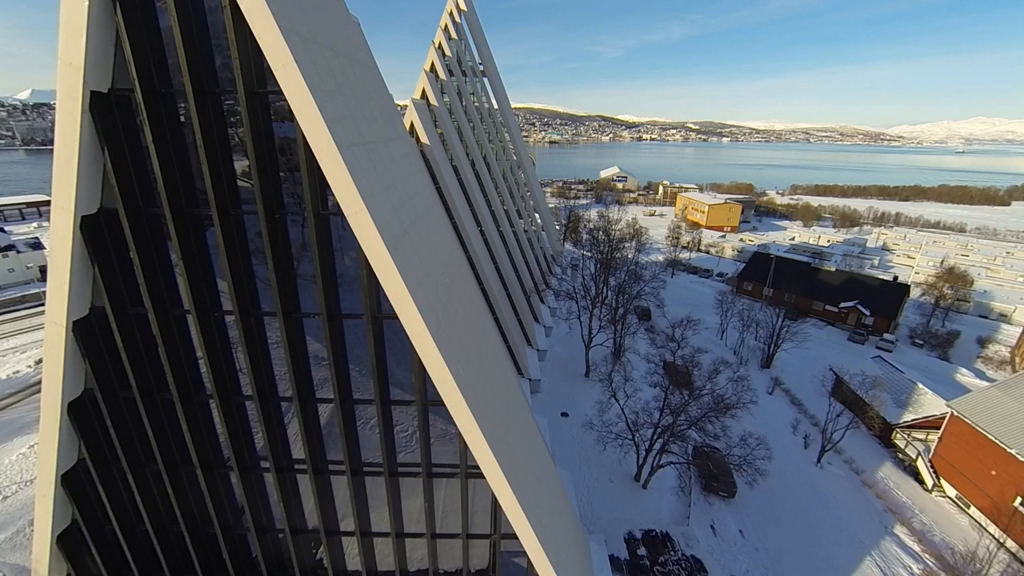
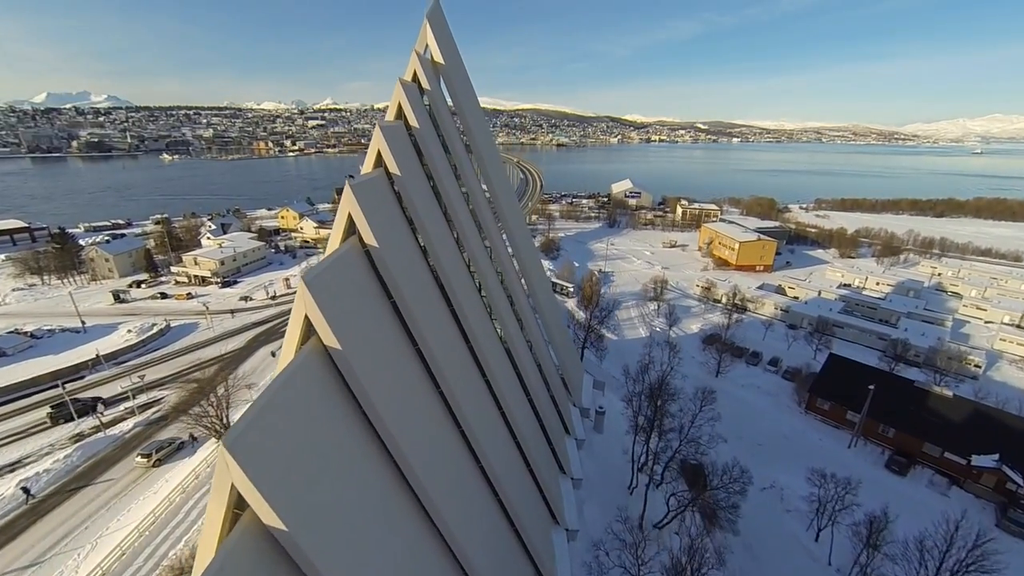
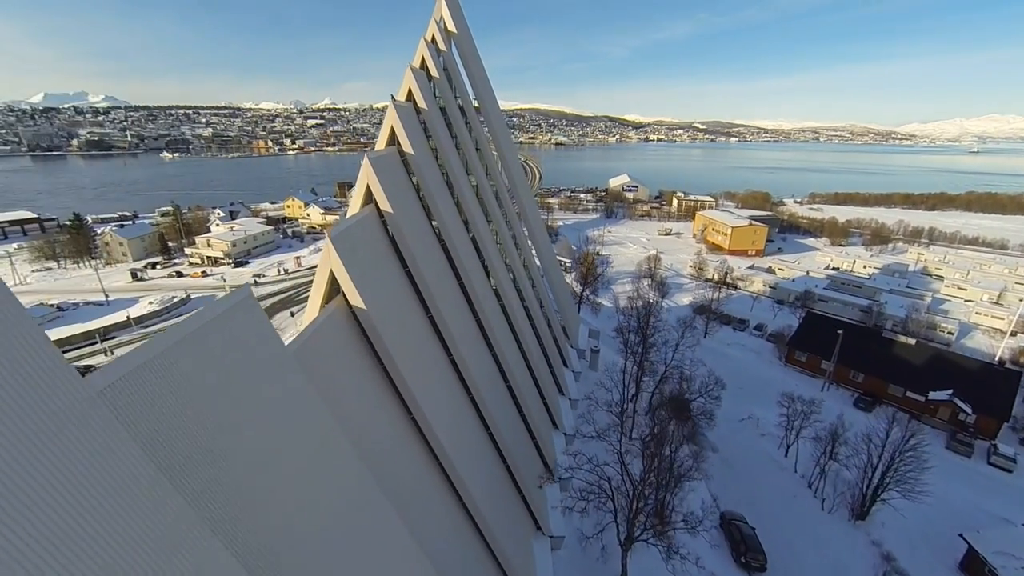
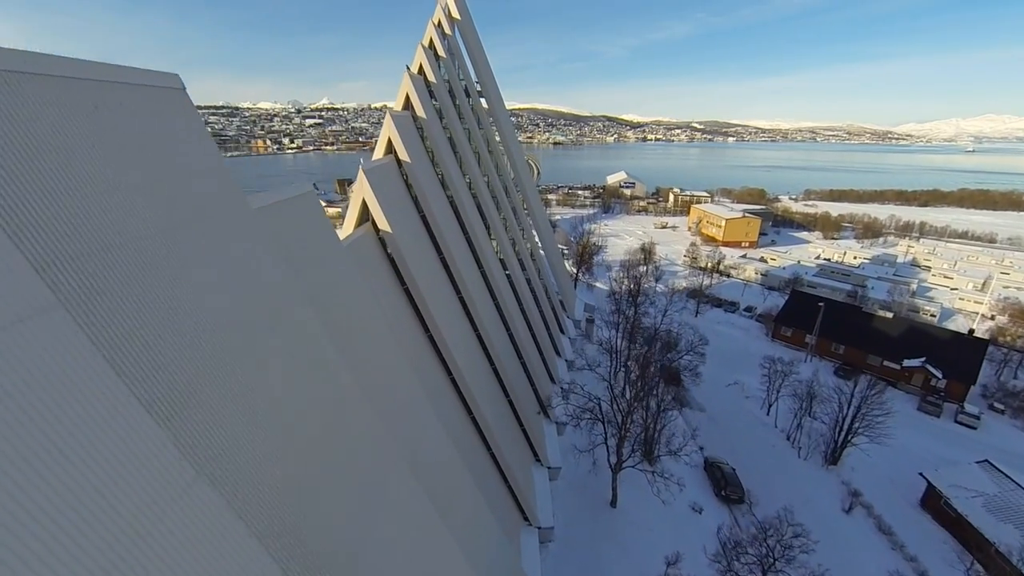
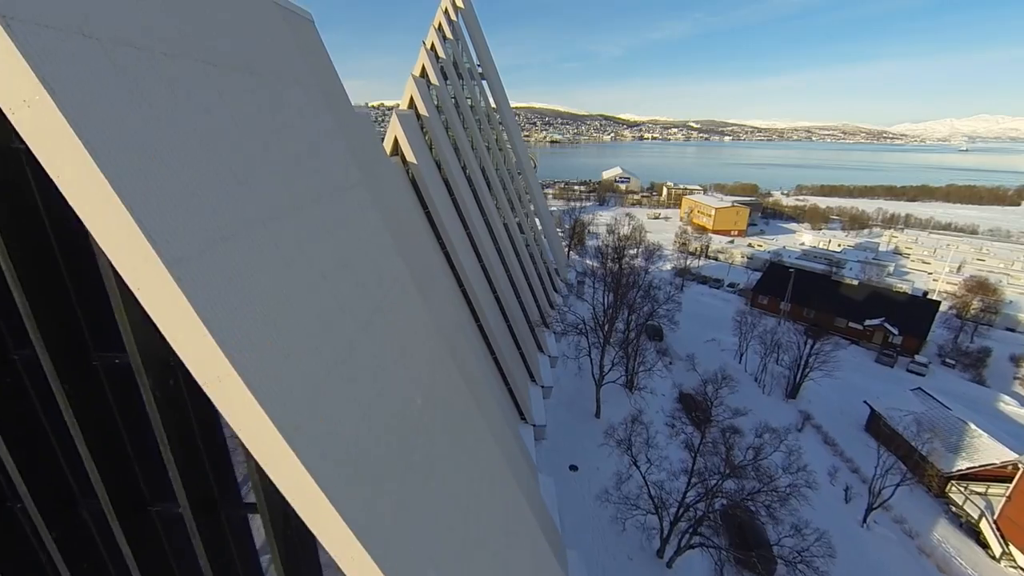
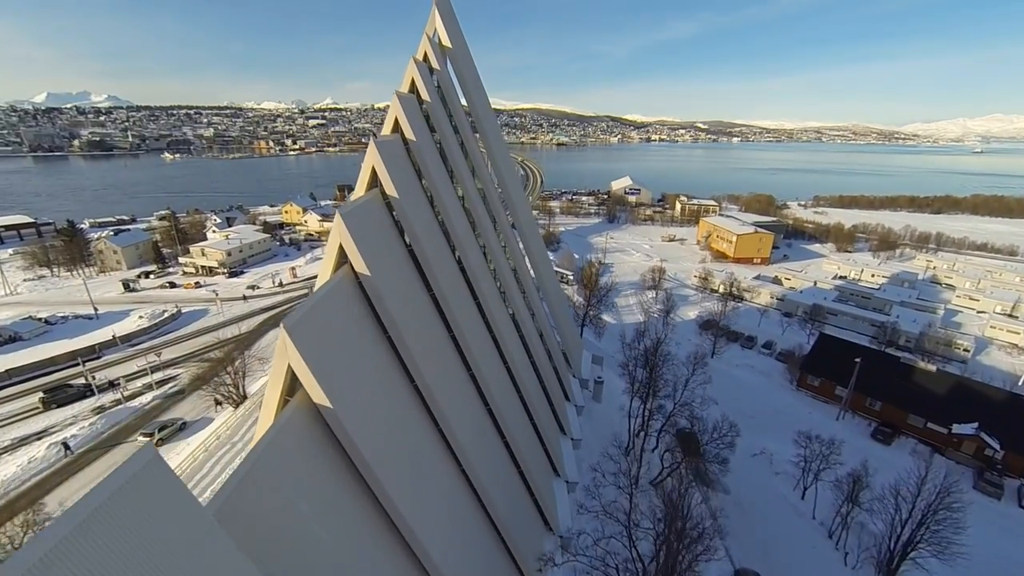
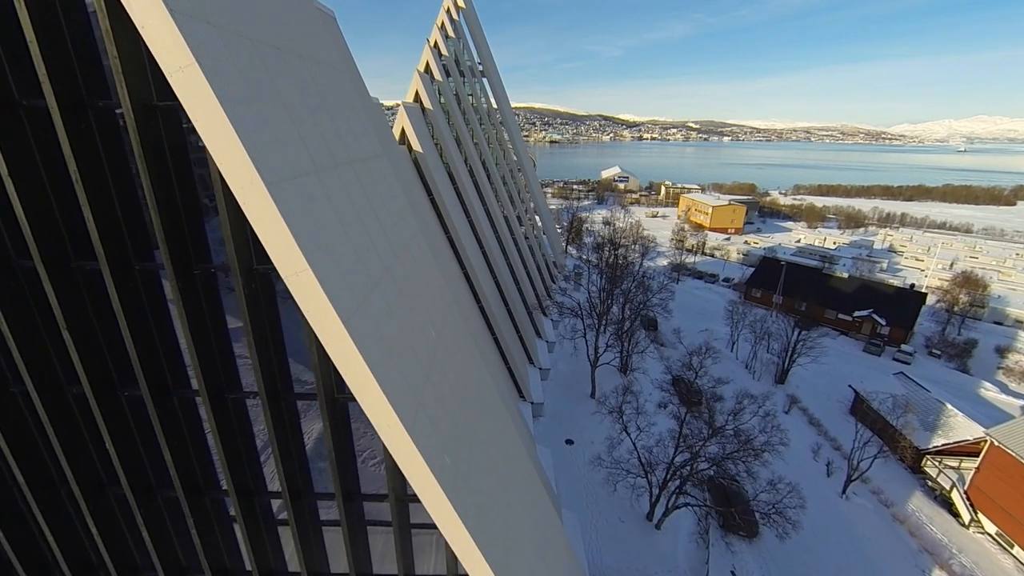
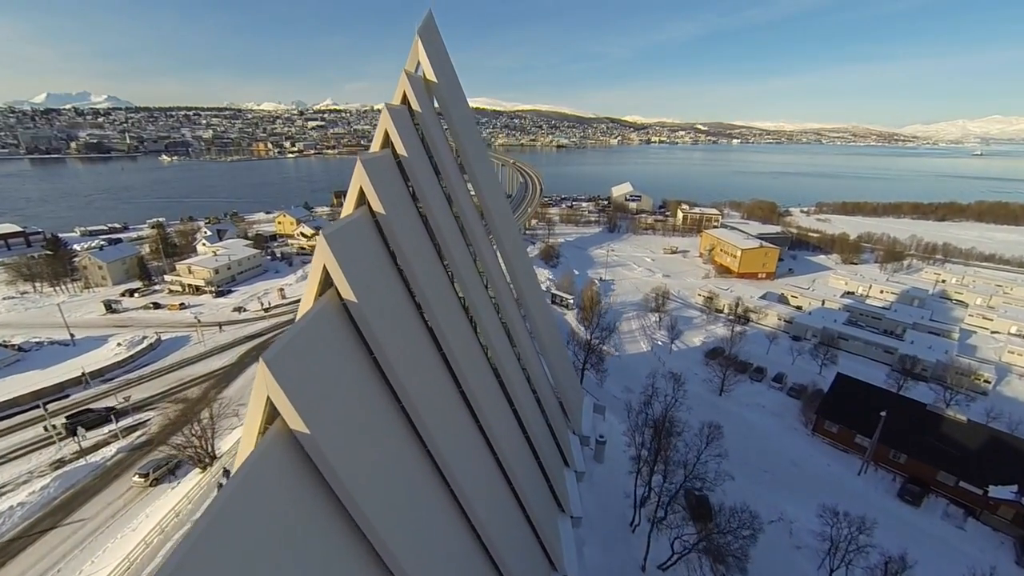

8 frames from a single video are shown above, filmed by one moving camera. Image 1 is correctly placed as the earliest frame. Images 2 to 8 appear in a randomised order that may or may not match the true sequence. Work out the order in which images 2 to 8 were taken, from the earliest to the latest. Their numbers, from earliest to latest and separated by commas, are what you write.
7, 5, 4, 3, 6, 2, 8
